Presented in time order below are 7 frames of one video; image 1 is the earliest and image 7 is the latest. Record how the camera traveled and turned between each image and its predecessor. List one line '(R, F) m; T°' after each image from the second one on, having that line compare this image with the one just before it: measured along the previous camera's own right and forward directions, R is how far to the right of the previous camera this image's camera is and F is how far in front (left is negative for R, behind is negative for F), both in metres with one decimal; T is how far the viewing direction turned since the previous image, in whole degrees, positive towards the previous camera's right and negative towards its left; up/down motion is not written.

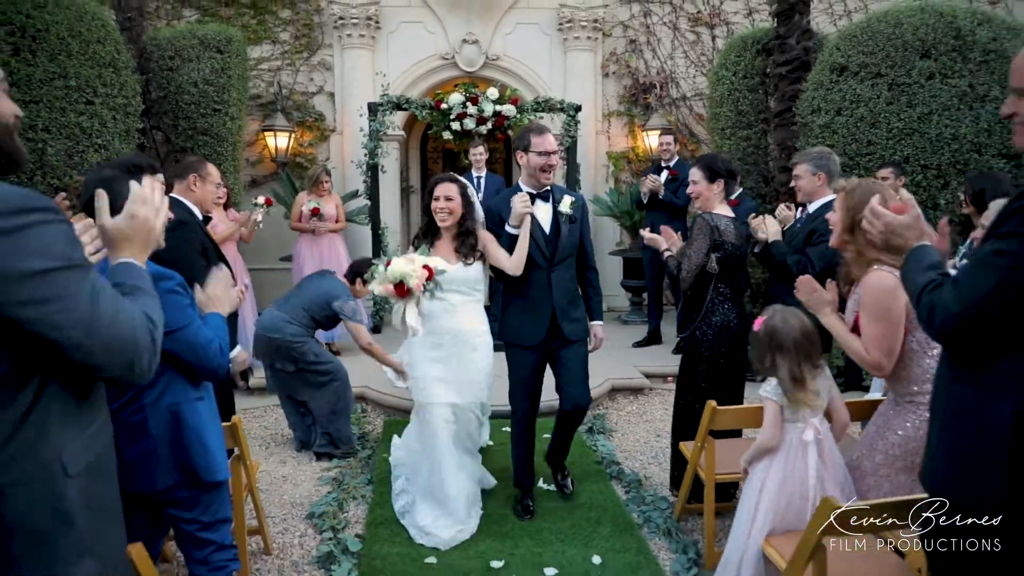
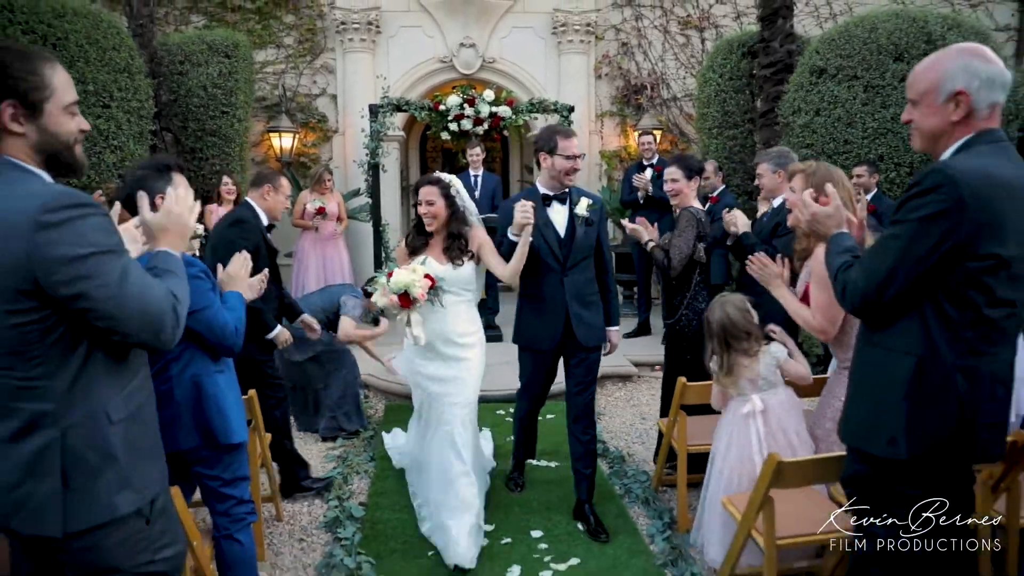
(+0.1, -0.3) m; 0°
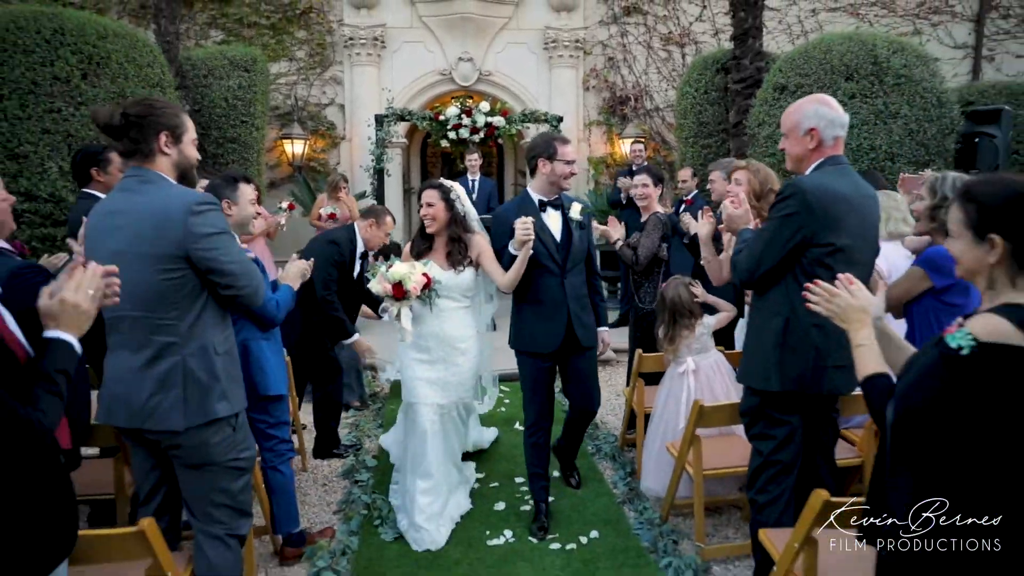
(+0.1, -0.8) m; 0°
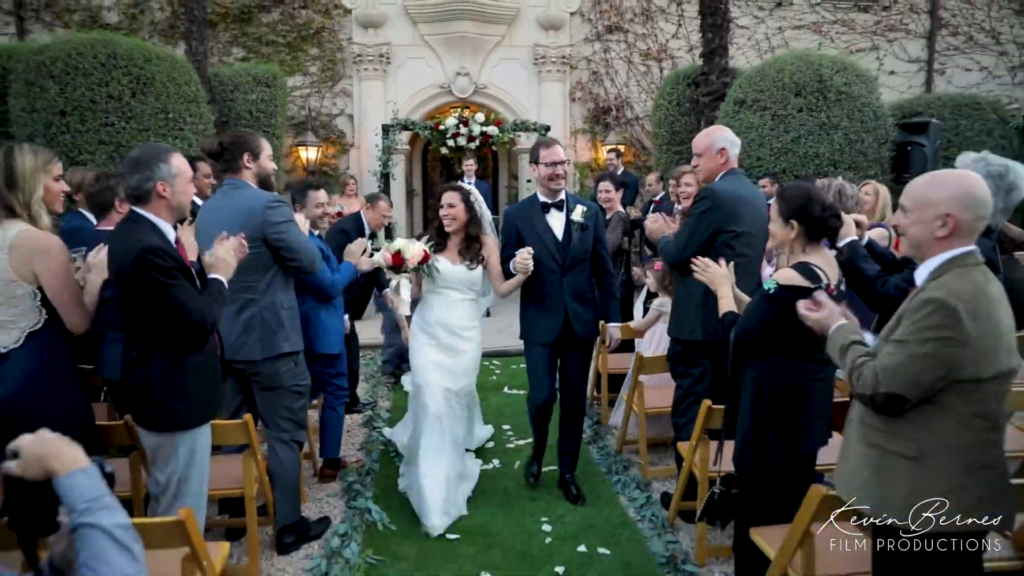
(+0.1, -1.1) m; 0°
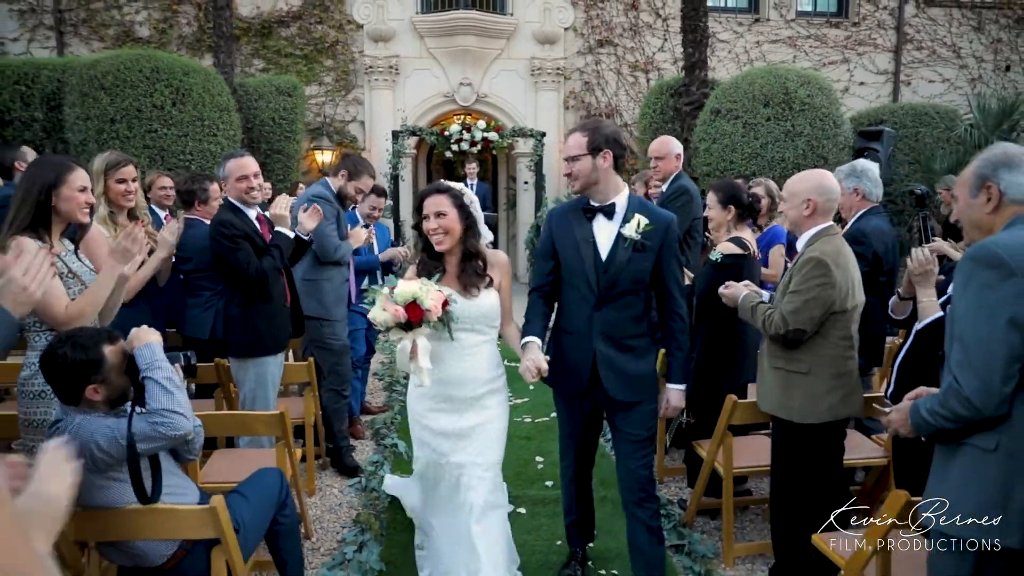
(0.0, -1.0) m; 0°
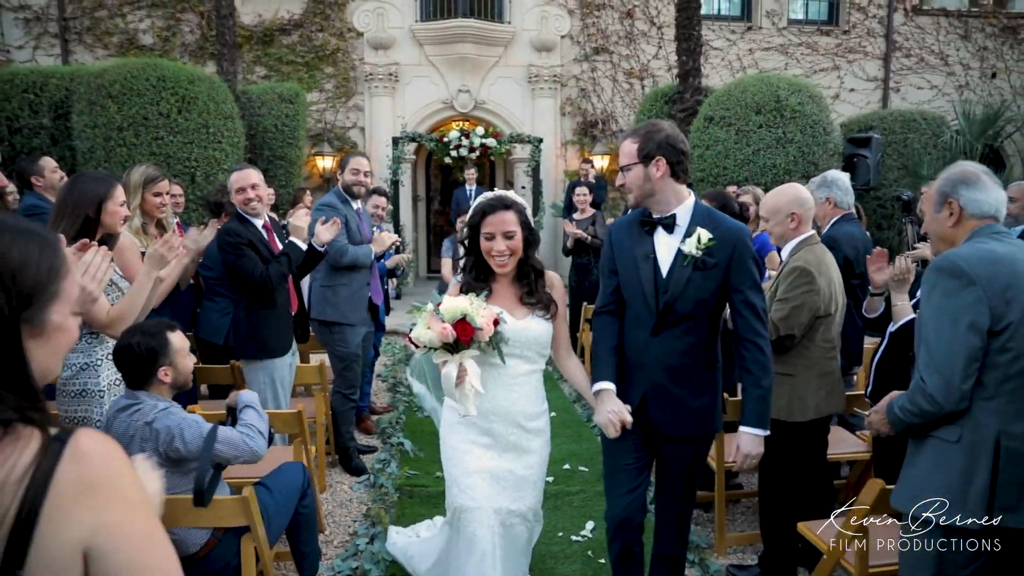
(0.0, -0.2) m; 0°
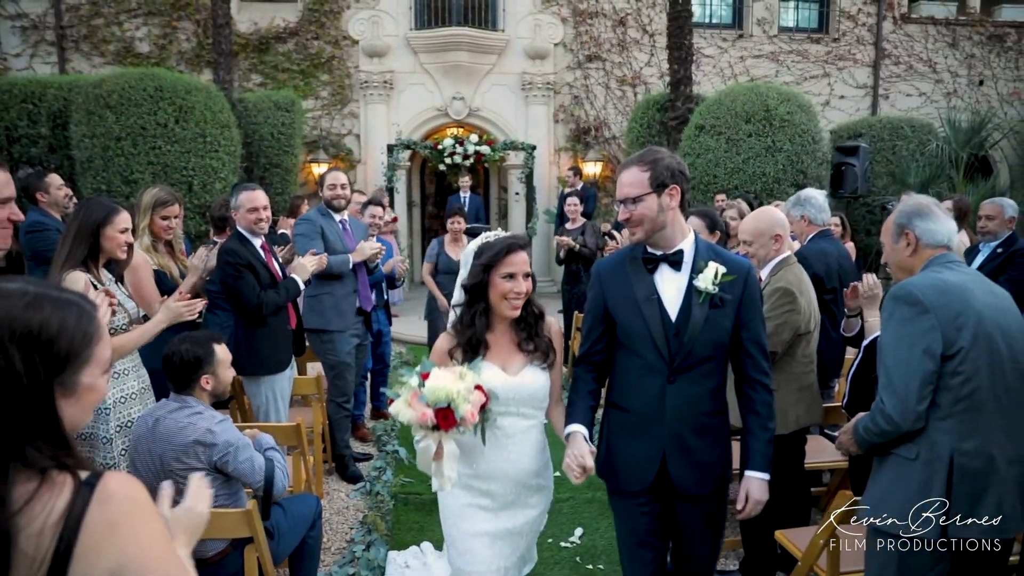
(0.0, -0.1) m; 0°
